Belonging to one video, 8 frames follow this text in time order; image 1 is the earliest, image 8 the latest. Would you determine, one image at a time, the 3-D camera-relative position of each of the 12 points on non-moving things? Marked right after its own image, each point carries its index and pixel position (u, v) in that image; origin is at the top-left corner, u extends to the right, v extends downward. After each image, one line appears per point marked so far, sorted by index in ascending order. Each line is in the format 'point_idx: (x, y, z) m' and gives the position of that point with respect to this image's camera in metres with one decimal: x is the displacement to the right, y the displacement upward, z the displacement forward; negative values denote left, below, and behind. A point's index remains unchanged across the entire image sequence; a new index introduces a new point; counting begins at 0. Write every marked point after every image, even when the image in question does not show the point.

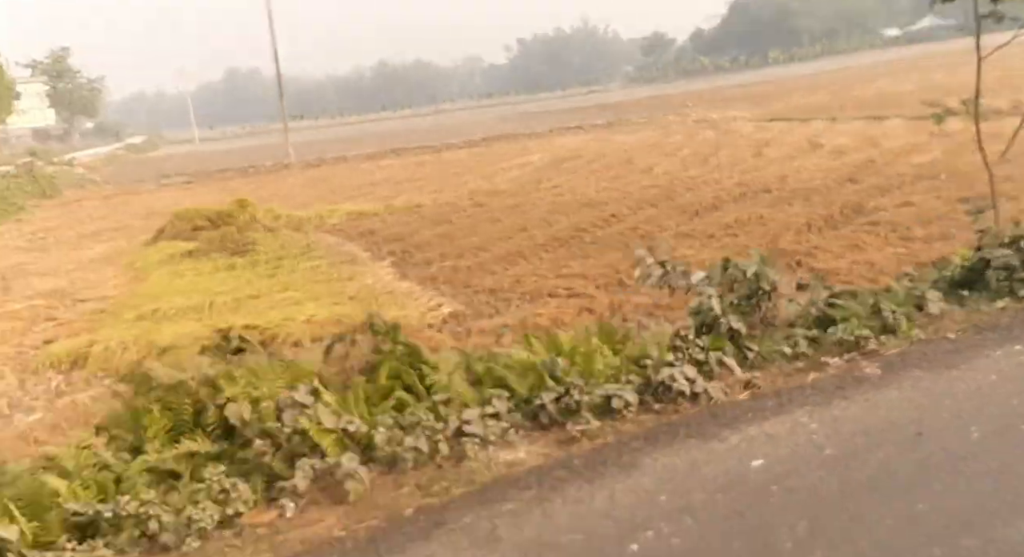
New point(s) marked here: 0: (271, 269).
0: (-4.6, +0.1, +19.3) m
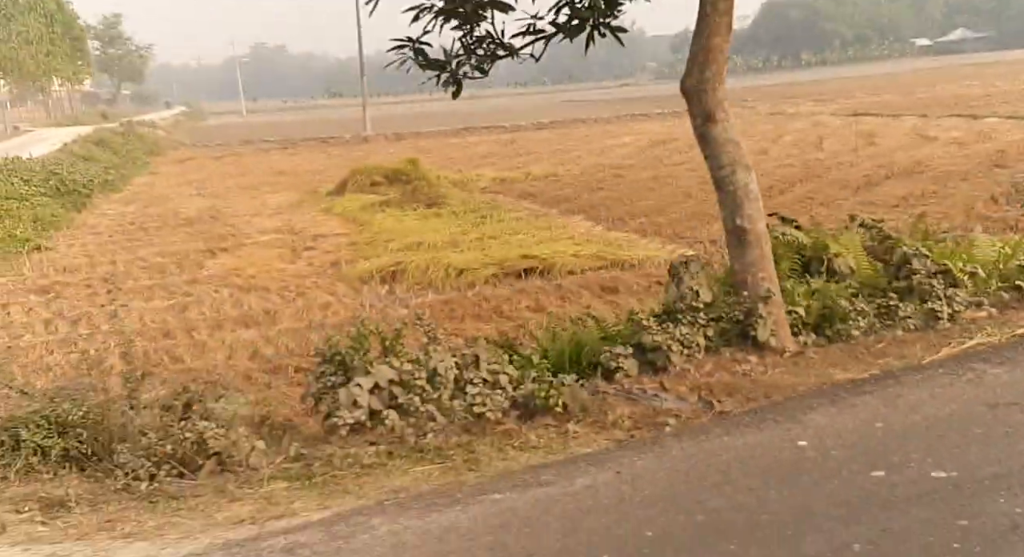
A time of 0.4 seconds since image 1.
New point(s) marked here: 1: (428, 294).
0: (-1.0, +1.1, +21.3) m
1: (-1.1, -0.2, +14.2) m
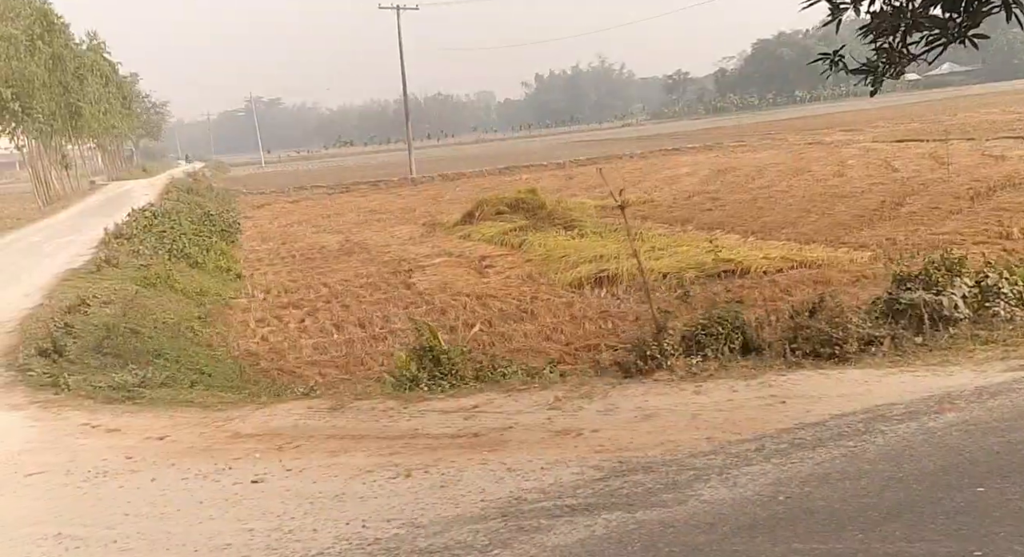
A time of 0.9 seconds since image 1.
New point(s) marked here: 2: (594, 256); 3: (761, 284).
0: (+2.0, +0.8, +22.8) m
1: (+1.9, -0.2, +15.7) m
2: (+1.5, +0.4, +19.4) m
3: (+3.5, -0.1, +15.5) m
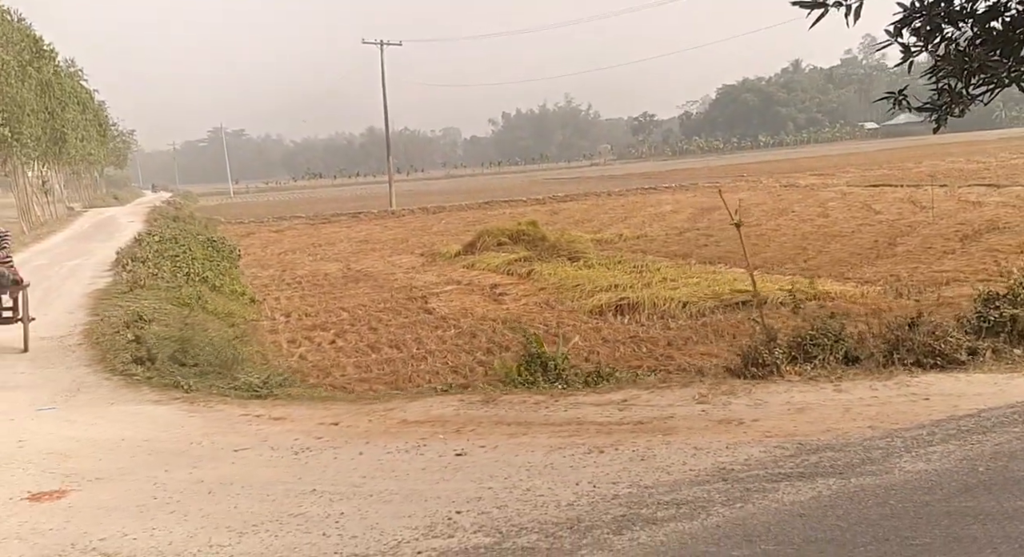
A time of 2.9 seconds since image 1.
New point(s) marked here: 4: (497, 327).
0: (+2.2, +0.2, +23.3) m
1: (+2.3, -0.6, +16.1) m
2: (+1.8, -0.1, +19.9) m
3: (+3.9, -0.5, +16.0) m
4: (-0.2, -0.7, +16.5) m
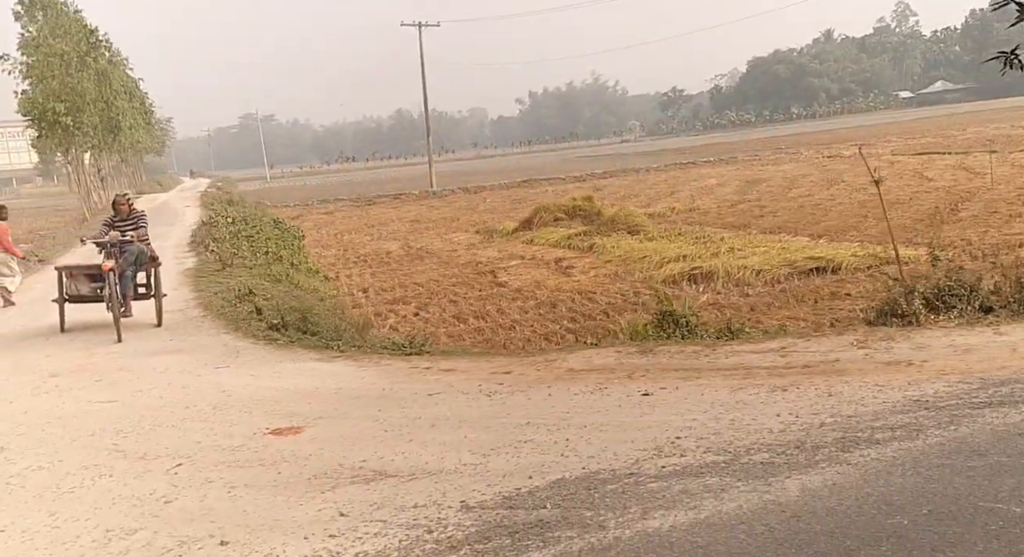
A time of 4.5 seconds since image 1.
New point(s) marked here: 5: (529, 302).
0: (+3.5, +0.8, +23.6) m
1: (+3.4, -0.1, +16.4) m
2: (+3.0, +0.4, +20.1) m
3: (+5.0, 0.0, +16.2) m
4: (+0.9, -0.3, +16.8) m
5: (+0.3, -0.3, +16.6) m
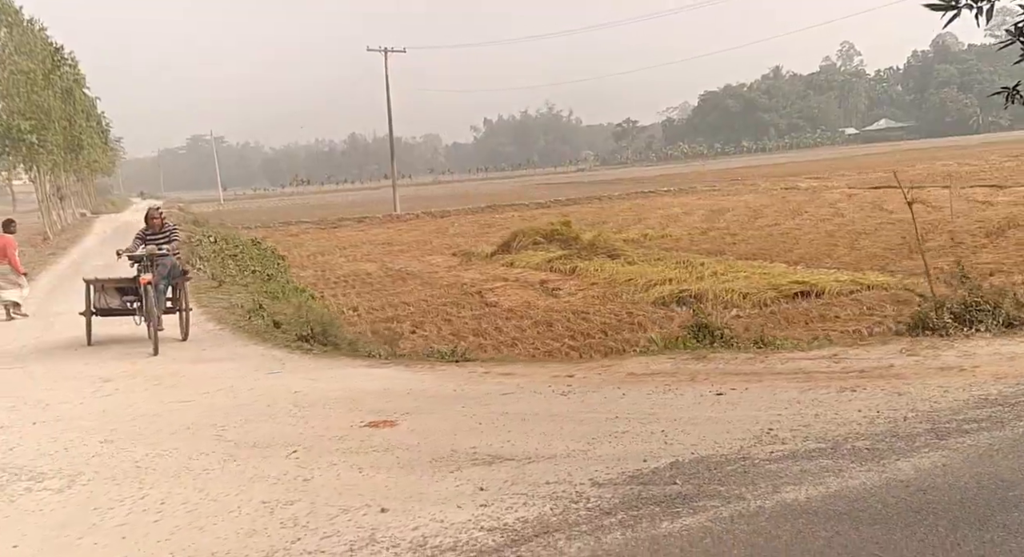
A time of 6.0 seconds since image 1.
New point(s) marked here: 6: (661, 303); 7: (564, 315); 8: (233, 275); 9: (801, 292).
0: (+3.2, +0.3, +24.0) m
1: (+3.4, -0.5, +16.8) m
2: (+2.8, 0.0, +20.6) m
3: (+4.9, -0.3, +16.7) m
4: (+0.9, -0.6, +17.2) m
5: (+0.2, -0.6, +16.9) m
6: (+2.4, -0.4, +18.0) m
7: (+0.8, -0.6, +17.4) m
8: (-4.8, +0.1, +19.2) m
9: (+4.5, -0.2, +17.6) m
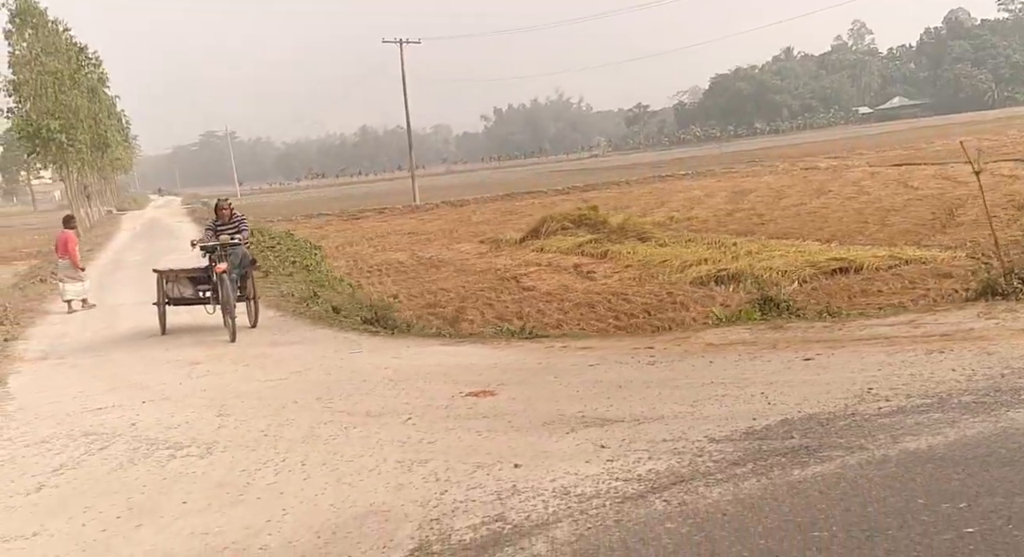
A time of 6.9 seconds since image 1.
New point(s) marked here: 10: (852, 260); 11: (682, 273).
0: (+3.9, +0.7, +24.2) m
1: (+4.0, -0.1, +17.0) m
2: (+3.5, +0.3, +20.7) m
3: (+5.6, 0.0, +16.8) m
4: (+1.5, -0.3, +17.4) m
5: (+0.8, -0.4, +17.1) m
6: (+3.0, -0.1, +18.2) m
7: (+1.4, -0.3, +17.6) m
8: (-4.1, +0.2, +19.4) m
9: (+5.1, +0.2, +17.7) m
10: (+5.4, +0.3, +18.1) m
11: (+2.9, +0.1, +19.6) m
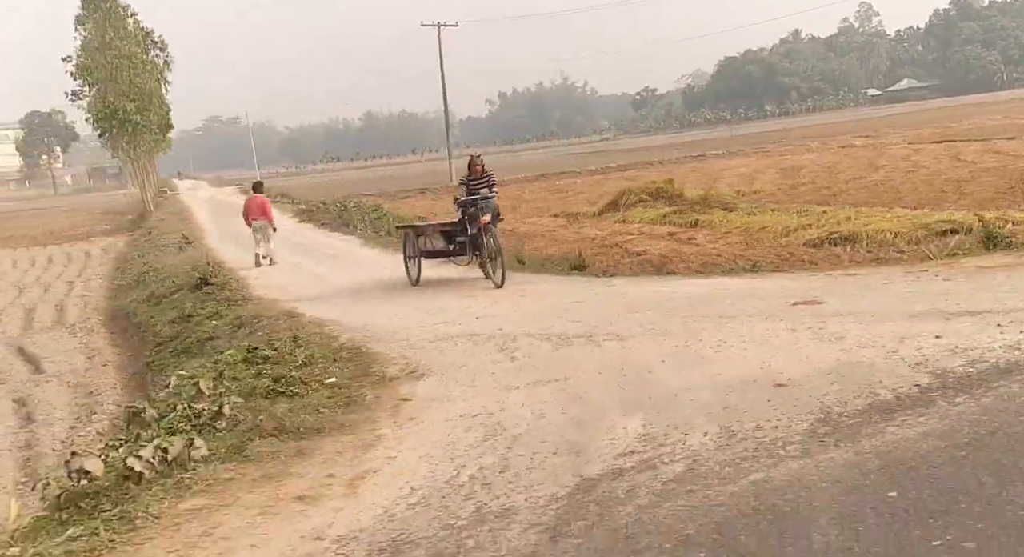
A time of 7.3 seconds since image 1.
0: (+6.0, +1.4, +24.8) m
1: (+6.0, +0.5, +17.7) m
2: (+5.5, +1.0, +21.4) m
3: (+7.5, +0.6, +17.5) m
4: (+3.5, +0.3, +18.1) m
5: (+2.8, +0.2, +17.9) m
6: (+5.0, +0.6, +18.9) m
7: (+3.4, +0.3, +18.3) m
8: (-2.1, +0.9, +20.2) m
9: (+7.1, +0.8, +18.4) m
10: (+7.4, +0.9, +18.8) m
11: (+4.9, +0.7, +20.3) m
